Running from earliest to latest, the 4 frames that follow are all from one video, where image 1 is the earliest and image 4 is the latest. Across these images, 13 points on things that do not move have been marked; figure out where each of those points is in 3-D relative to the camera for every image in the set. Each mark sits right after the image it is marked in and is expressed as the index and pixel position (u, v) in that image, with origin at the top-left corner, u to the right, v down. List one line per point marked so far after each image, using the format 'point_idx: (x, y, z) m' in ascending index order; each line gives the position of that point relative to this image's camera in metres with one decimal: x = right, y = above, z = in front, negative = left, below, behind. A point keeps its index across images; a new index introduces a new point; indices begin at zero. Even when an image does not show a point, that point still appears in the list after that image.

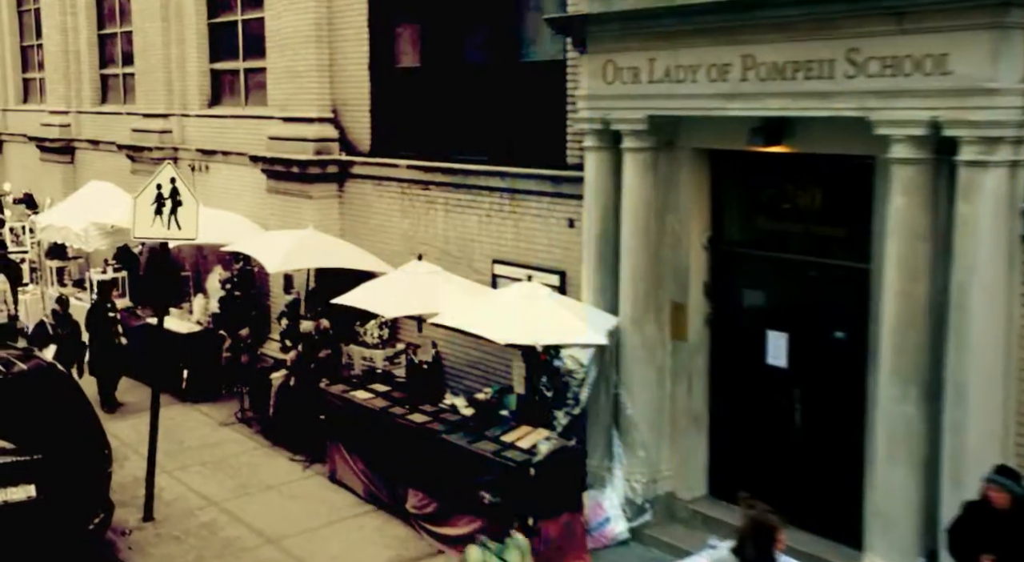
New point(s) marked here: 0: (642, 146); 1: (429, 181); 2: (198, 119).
0: (+1.2, +1.2, +9.8) m
1: (-1.0, +1.2, +13.1) m
2: (-5.4, +2.8, +18.5) m
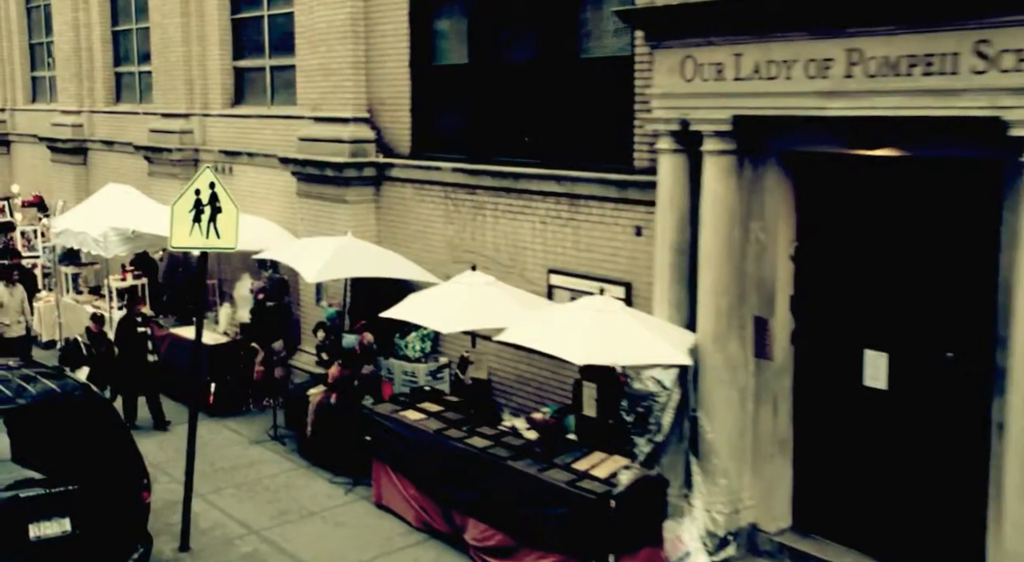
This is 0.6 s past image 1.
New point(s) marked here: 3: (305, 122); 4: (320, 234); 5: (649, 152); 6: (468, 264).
0: (+1.8, +1.1, +9.0) m
1: (-0.4, +1.1, +12.4) m
2: (-4.8, +2.7, +17.7) m
3: (-3.0, +2.3, +15.3) m
4: (-2.6, +0.6, +14.6) m
5: (+1.3, +1.2, +10.1) m
6: (-0.5, +0.2, +12.6) m
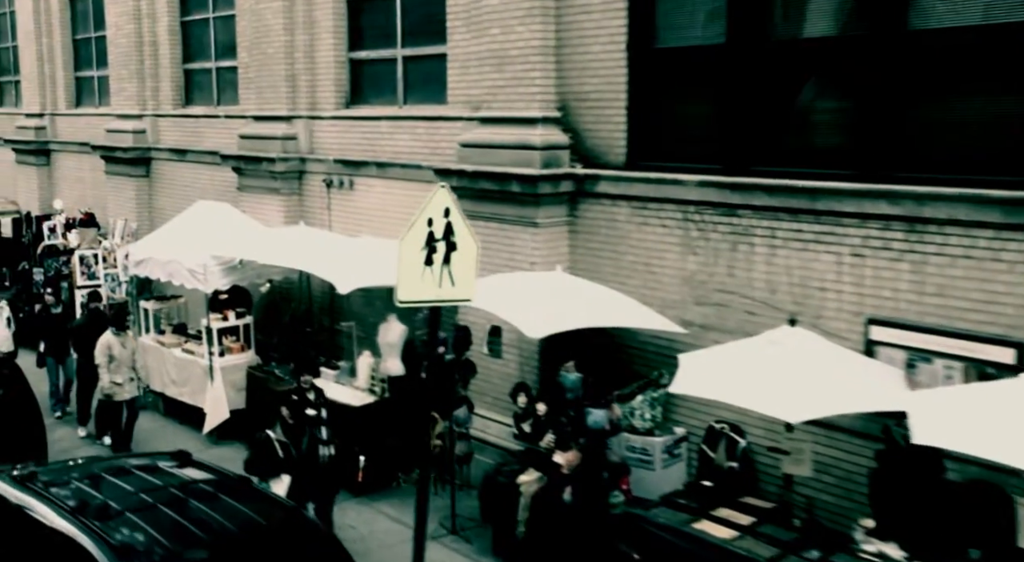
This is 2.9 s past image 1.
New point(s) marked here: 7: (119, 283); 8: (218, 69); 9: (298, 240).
0: (+4.2, +0.7, +6.0) m
1: (+2.0, +0.7, +9.3) m
2: (-2.4, +2.2, +14.6) m
3: (-0.6, +1.8, +12.3) m
4: (-0.2, +0.2, +11.5) m
5: (+3.7, +0.8, +7.1) m
6: (+1.9, -0.2, +9.6) m
7: (-6.7, 0.0, +18.0) m
8: (-4.9, +3.5, +17.8) m
9: (-2.7, +0.5, +13.3) m
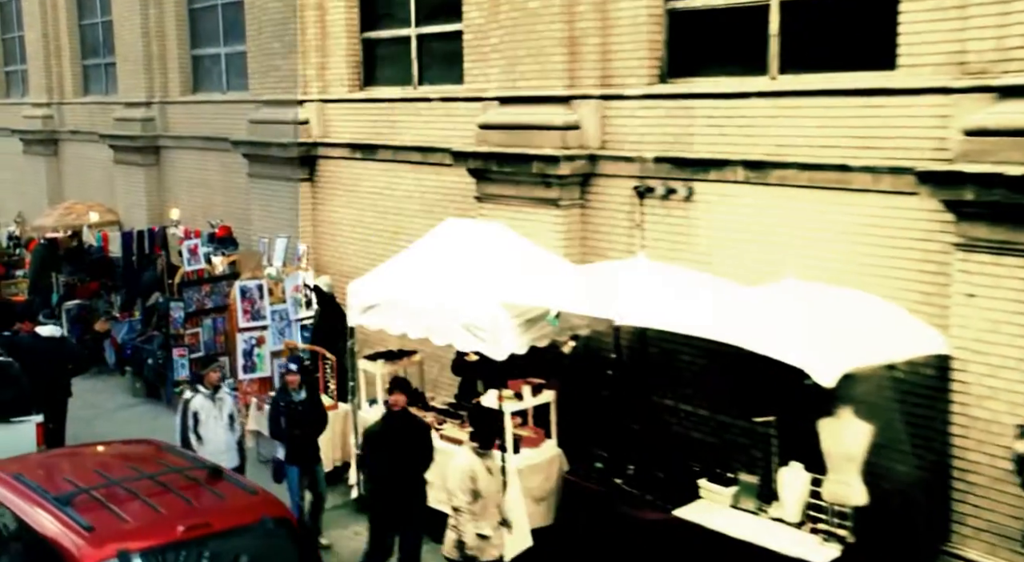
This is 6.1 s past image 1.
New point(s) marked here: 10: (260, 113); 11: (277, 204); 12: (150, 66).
0: (+7.8, +0.2, +1.3) m
1: (+5.7, +0.2, +4.7) m
2: (+1.3, +1.7, +10.1) m
3: (+3.1, +1.3, +7.7) m
4: (+3.5, -0.3, +7.0) m
5: (+7.3, +0.3, +2.4) m
6: (+5.6, -0.7, +5.0) m
7: (-2.9, -0.6, +13.6) m
8: (-1.1, +3.0, +13.3) m
9: (+1.1, 0.0, +8.7) m
10: (-3.7, +2.5, +15.7) m
11: (-3.4, +1.1, +15.6) m
12: (-6.6, +3.9, +19.4) m
